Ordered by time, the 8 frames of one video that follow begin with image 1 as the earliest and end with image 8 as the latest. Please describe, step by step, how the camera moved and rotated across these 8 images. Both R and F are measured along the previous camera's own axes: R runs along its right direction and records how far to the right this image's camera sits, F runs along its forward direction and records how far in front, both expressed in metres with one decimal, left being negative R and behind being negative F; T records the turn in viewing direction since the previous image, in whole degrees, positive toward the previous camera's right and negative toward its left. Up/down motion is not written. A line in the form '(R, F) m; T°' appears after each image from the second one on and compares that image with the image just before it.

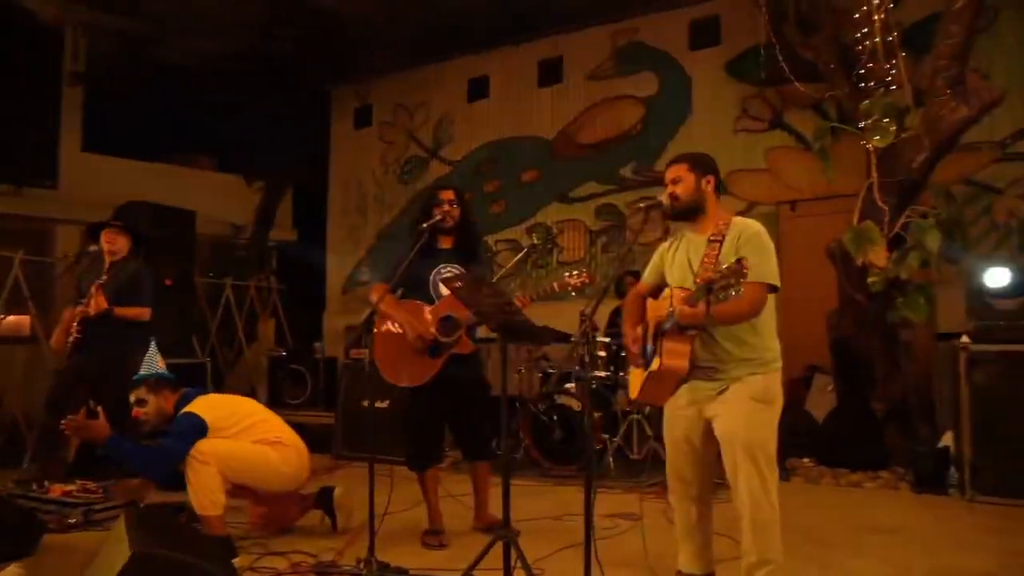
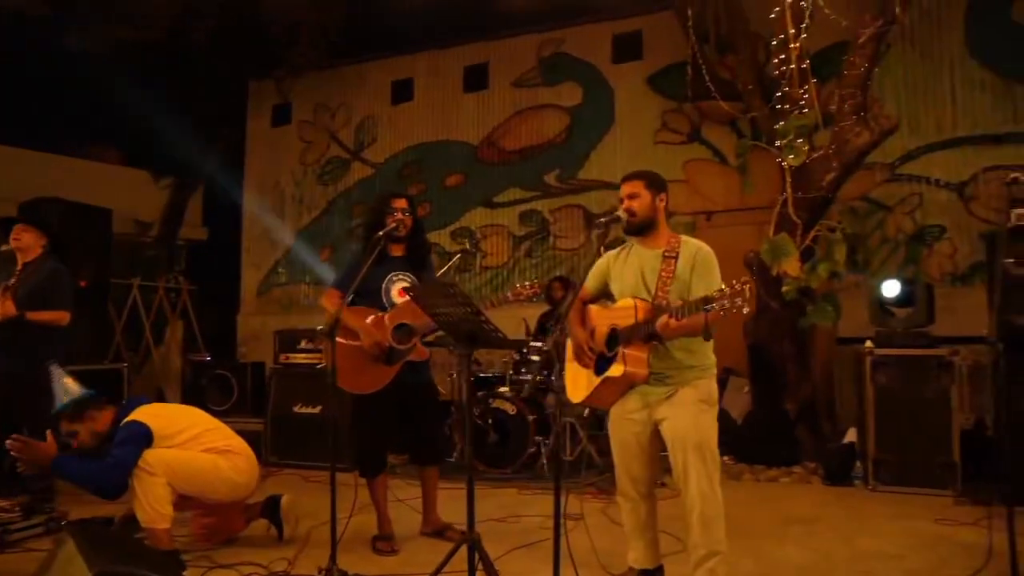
(-0.2, -0.1) m; +7°
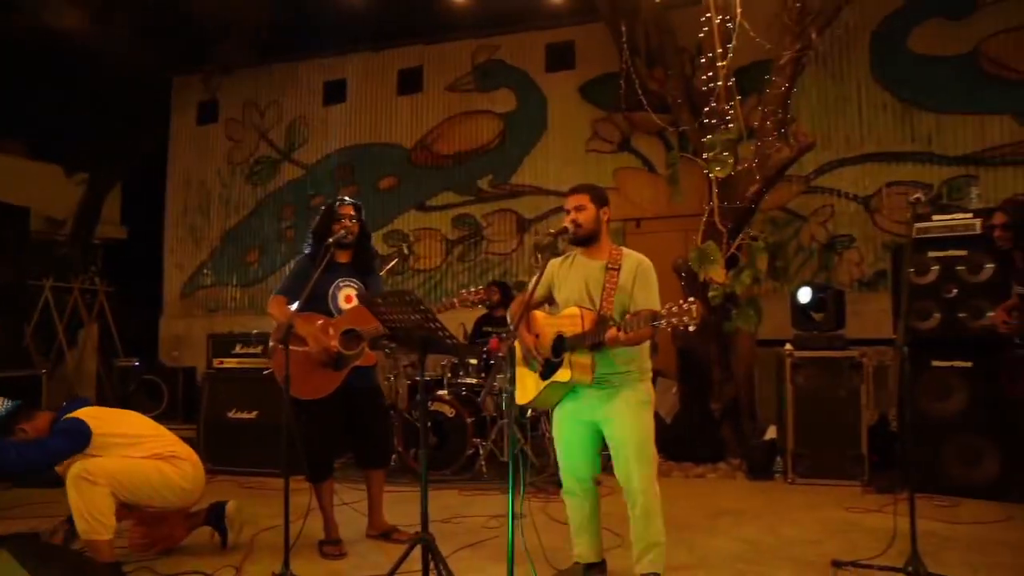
(-0.1, -0.1) m; +6°
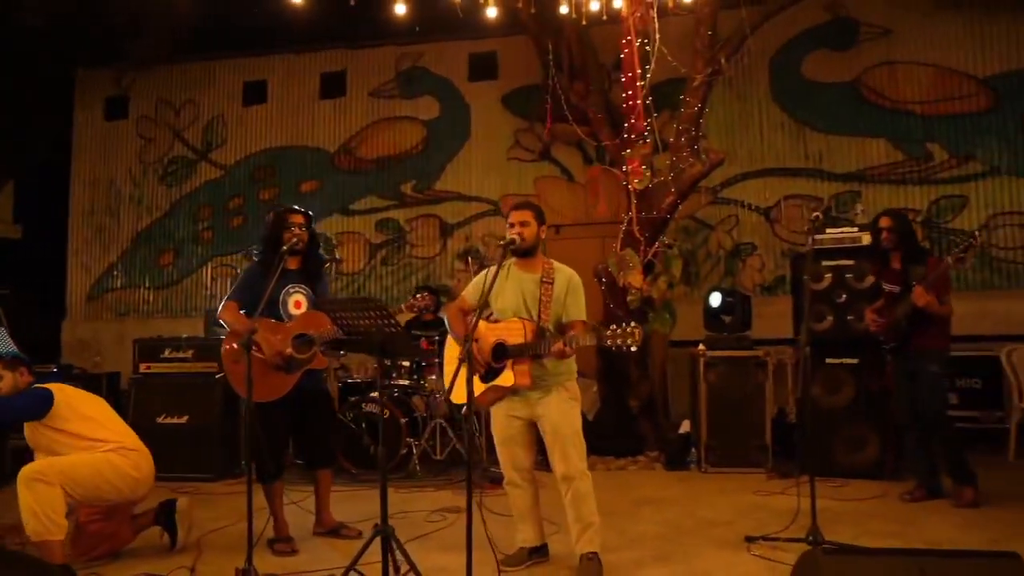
(-0.2, -0.2) m; +7°
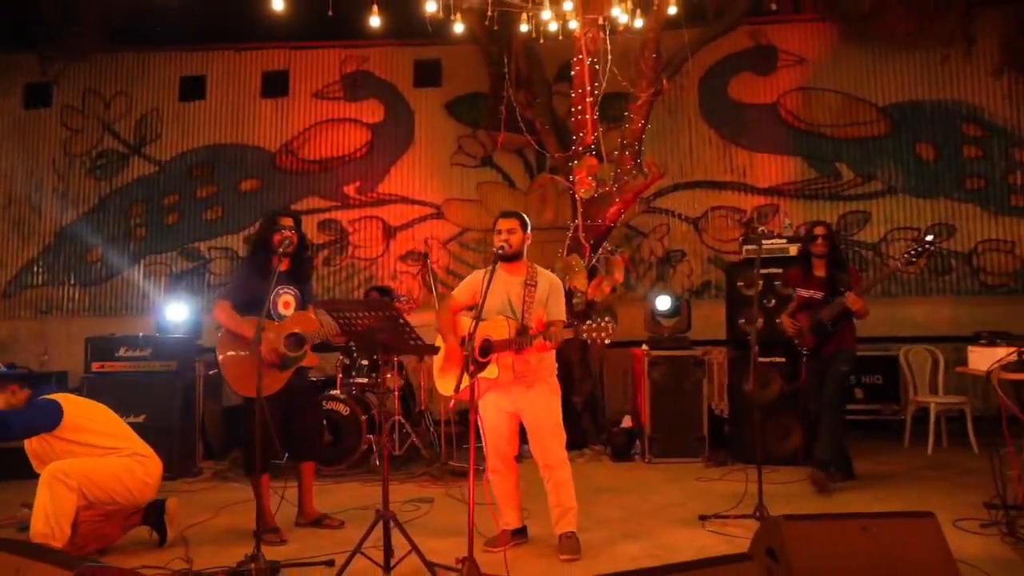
(-0.4, -0.3) m; +7°
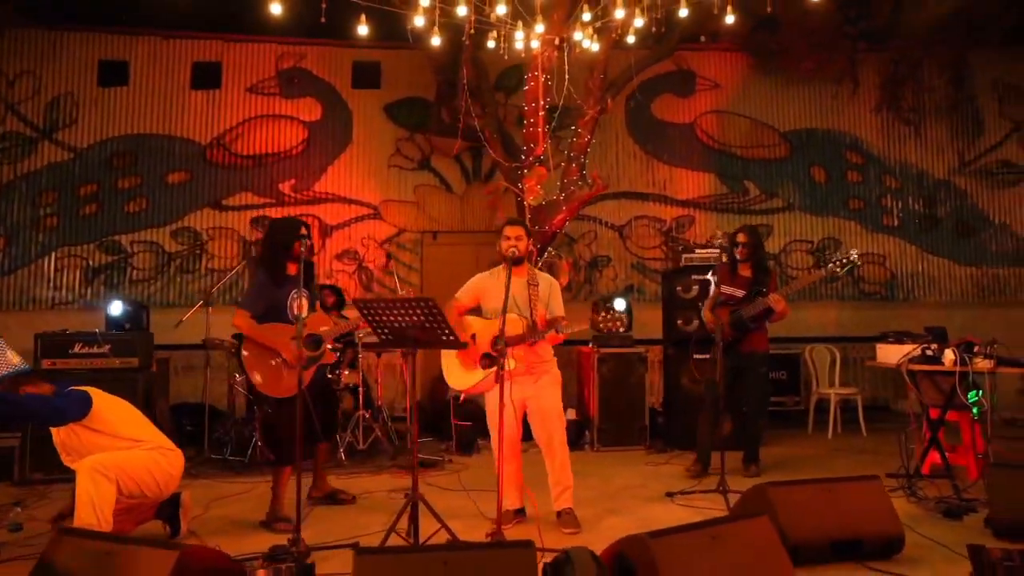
(-0.7, -0.3) m; +10°
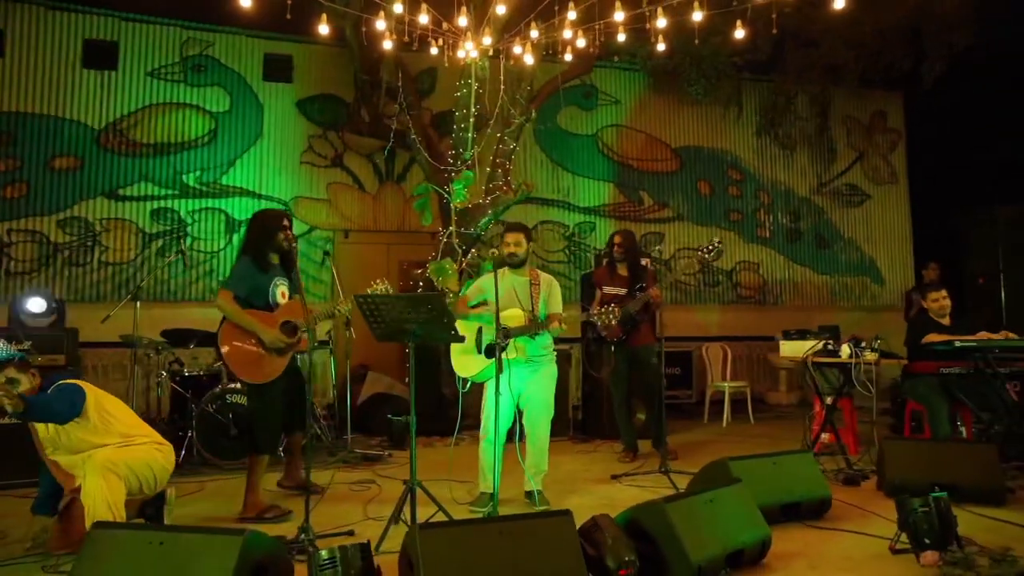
(-0.7, -0.2) m; +11°
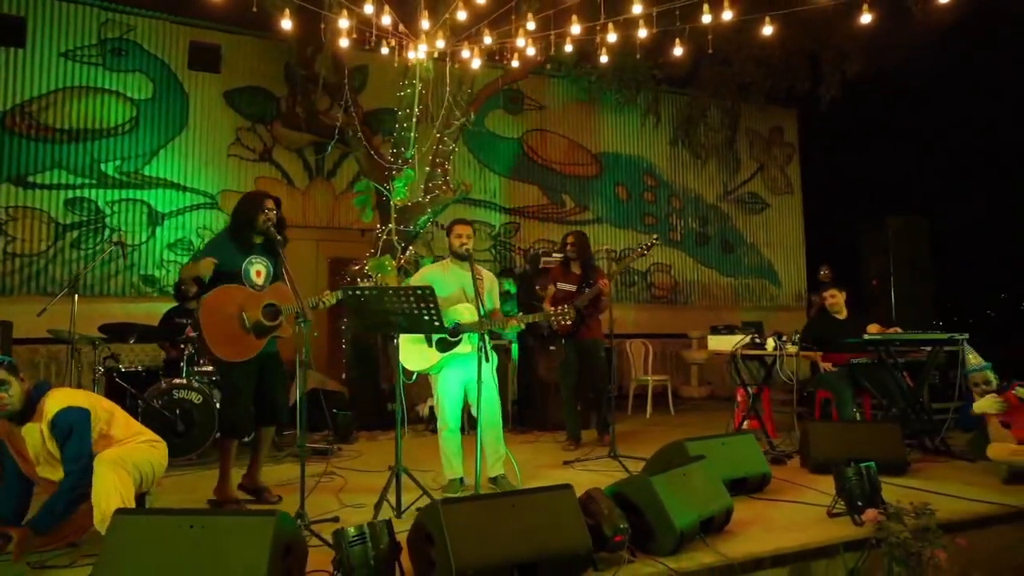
(-0.5, -0.2) m; +8°
